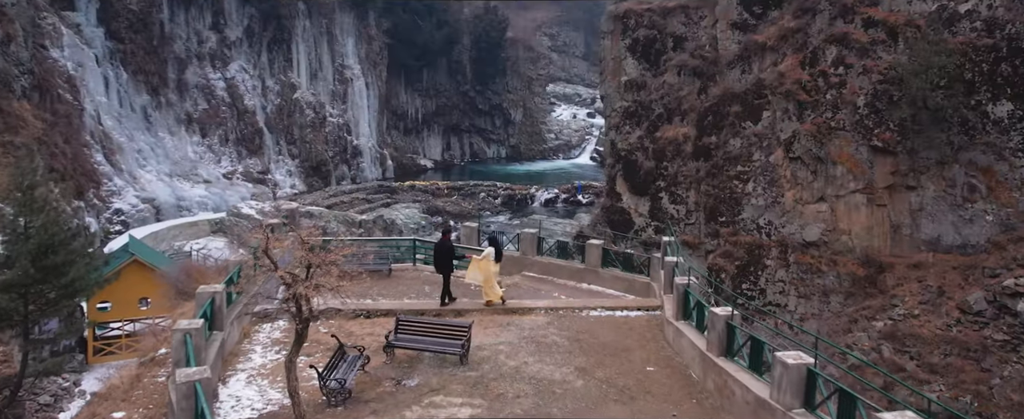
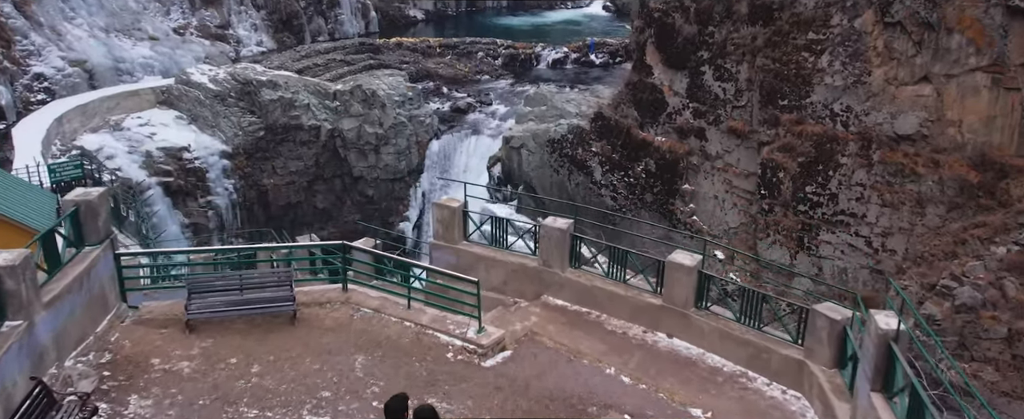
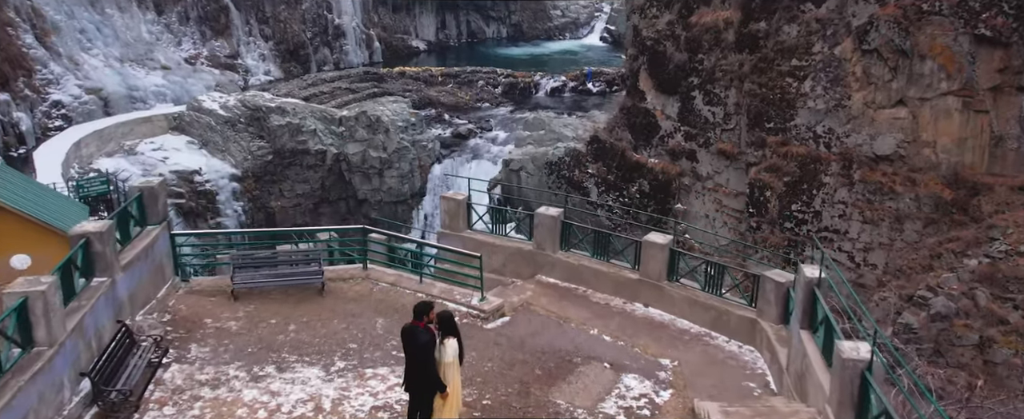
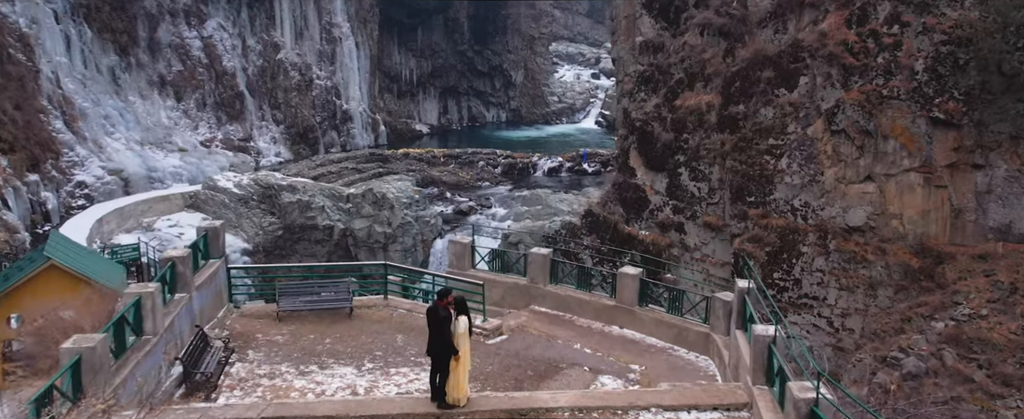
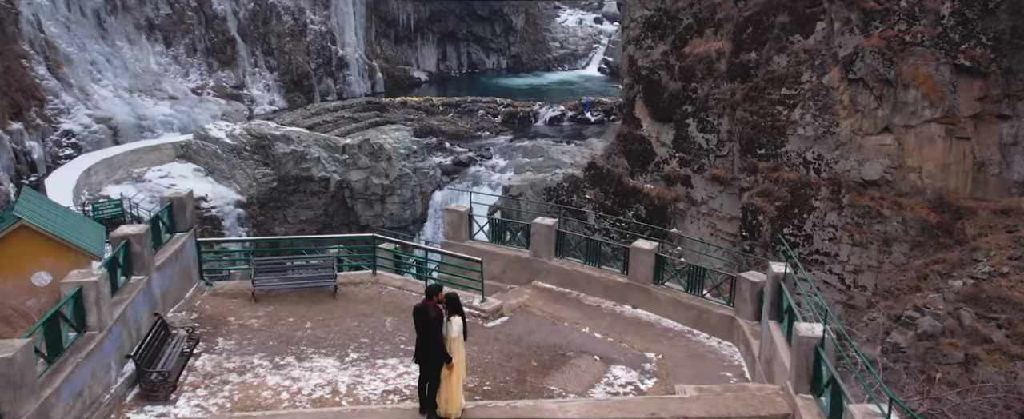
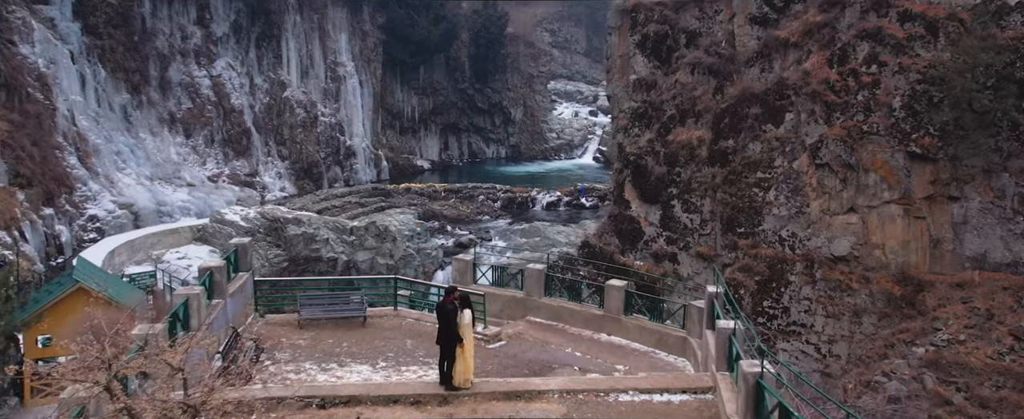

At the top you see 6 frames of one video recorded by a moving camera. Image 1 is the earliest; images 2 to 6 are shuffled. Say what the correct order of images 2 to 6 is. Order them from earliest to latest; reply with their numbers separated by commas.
6, 4, 5, 3, 2
